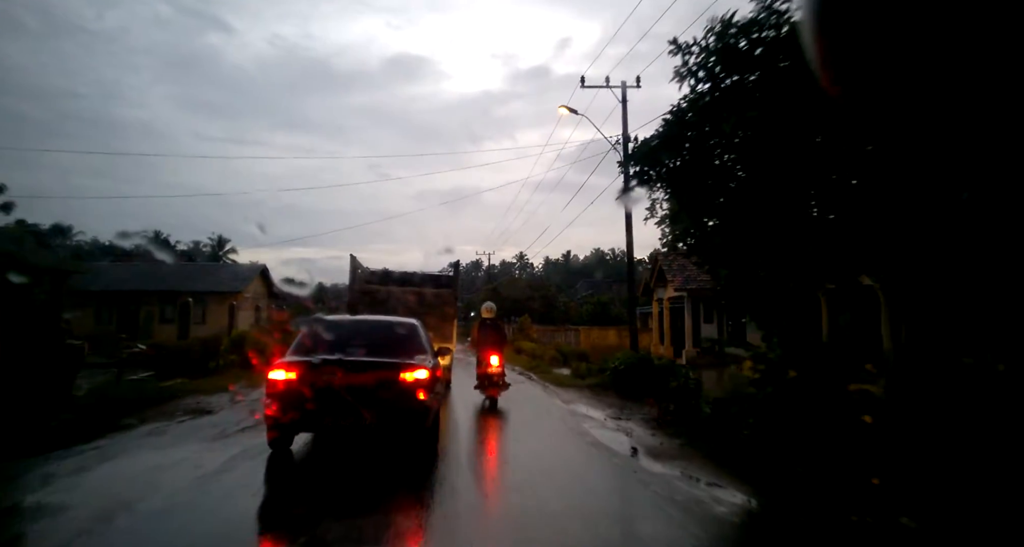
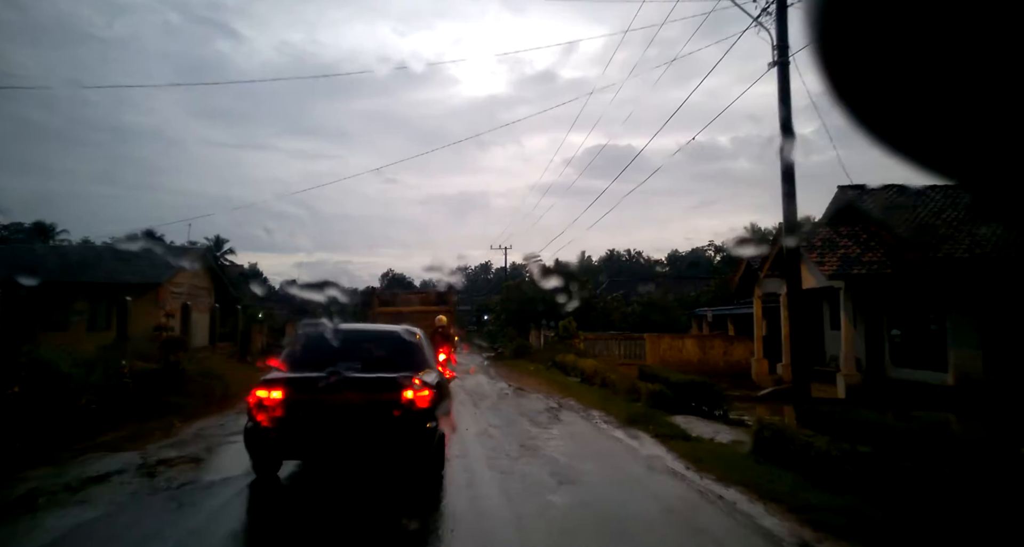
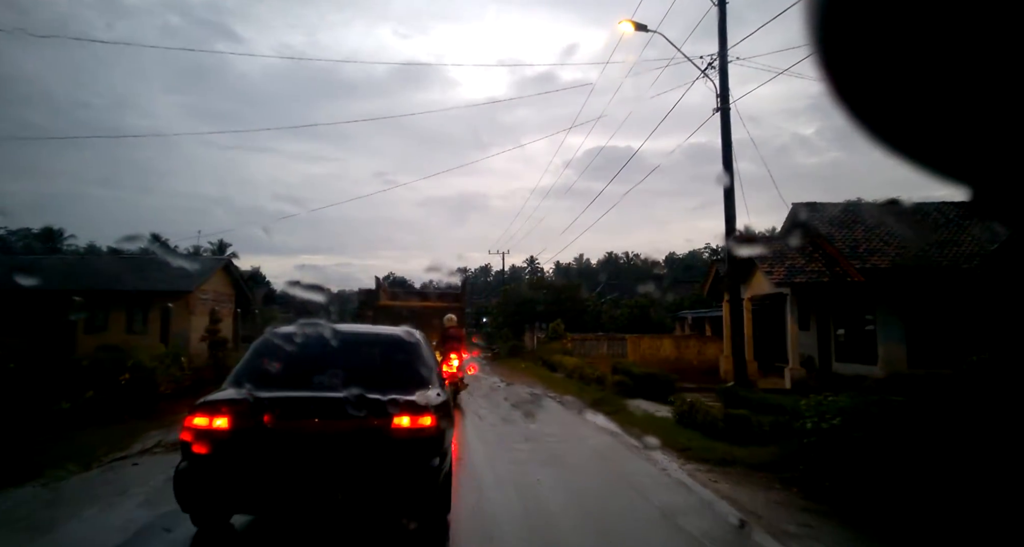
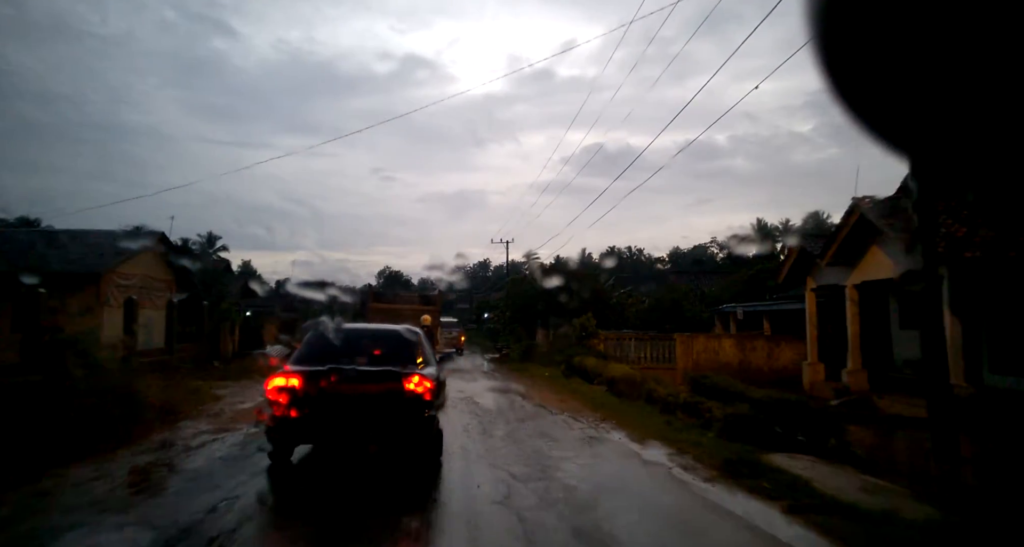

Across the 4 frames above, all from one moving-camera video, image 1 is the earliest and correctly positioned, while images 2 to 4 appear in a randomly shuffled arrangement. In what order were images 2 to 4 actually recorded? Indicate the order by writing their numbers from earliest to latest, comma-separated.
3, 2, 4
